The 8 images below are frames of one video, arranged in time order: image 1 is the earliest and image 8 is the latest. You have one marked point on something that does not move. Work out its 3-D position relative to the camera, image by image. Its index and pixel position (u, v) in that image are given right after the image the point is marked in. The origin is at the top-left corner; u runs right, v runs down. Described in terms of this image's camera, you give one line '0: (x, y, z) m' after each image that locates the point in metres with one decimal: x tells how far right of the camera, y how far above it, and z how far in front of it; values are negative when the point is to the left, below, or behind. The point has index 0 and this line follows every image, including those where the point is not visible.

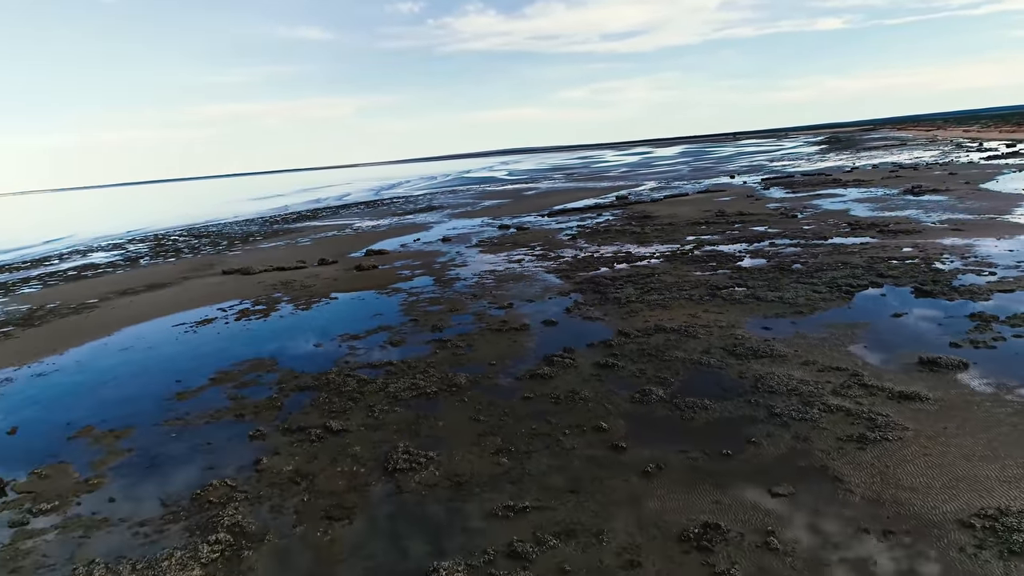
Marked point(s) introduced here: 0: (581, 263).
0: (+1.5, +0.6, +16.7) m
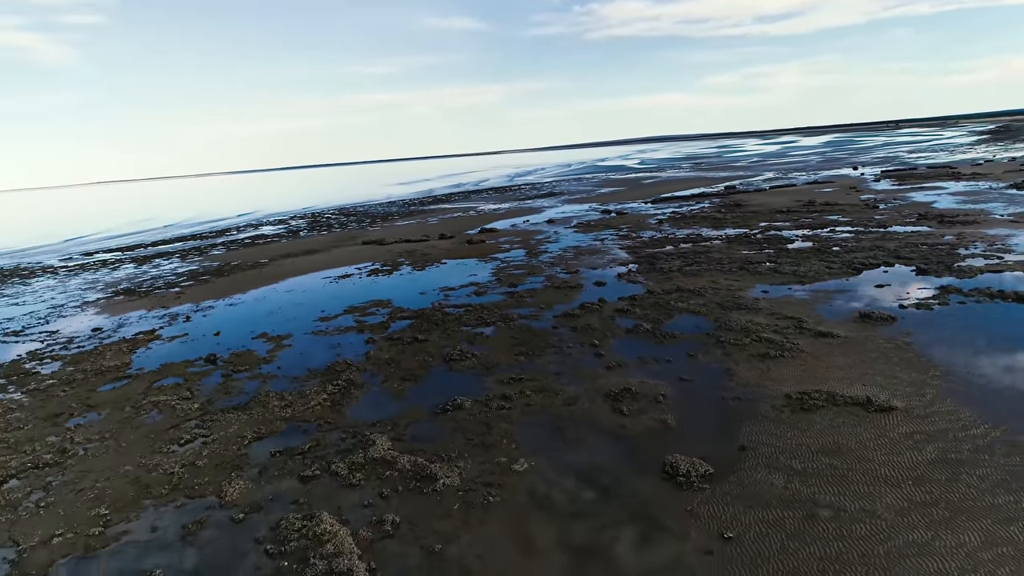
0: (+3.7, +1.3, +19.3) m
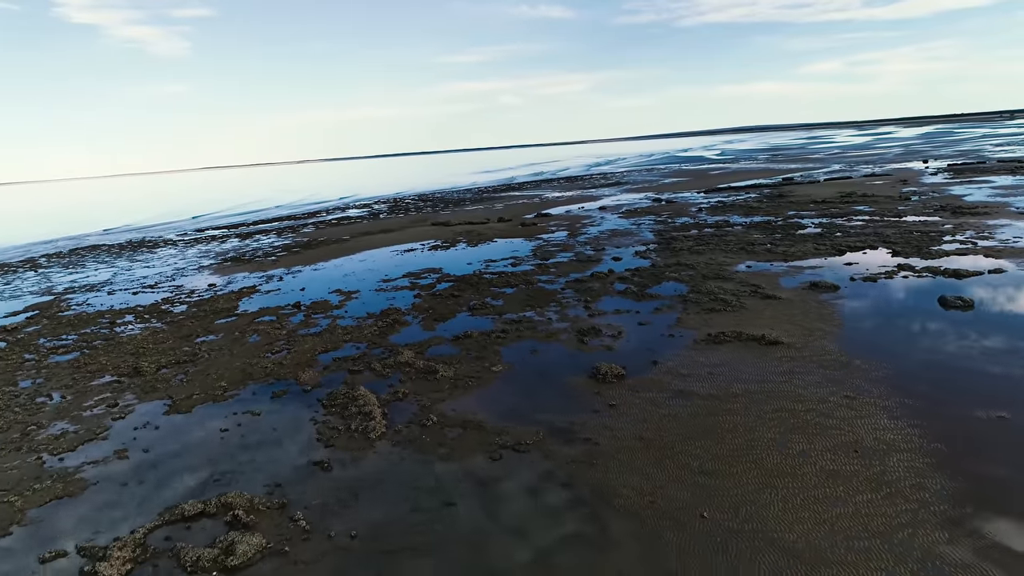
0: (+5.0, +1.8, +21.4) m
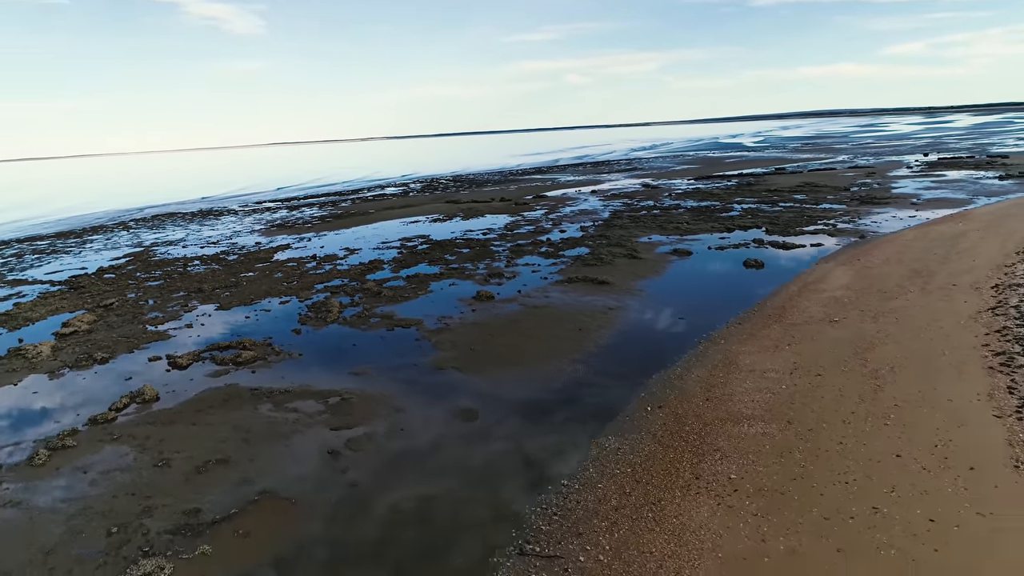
0: (+4.5, +2.9, +25.8) m
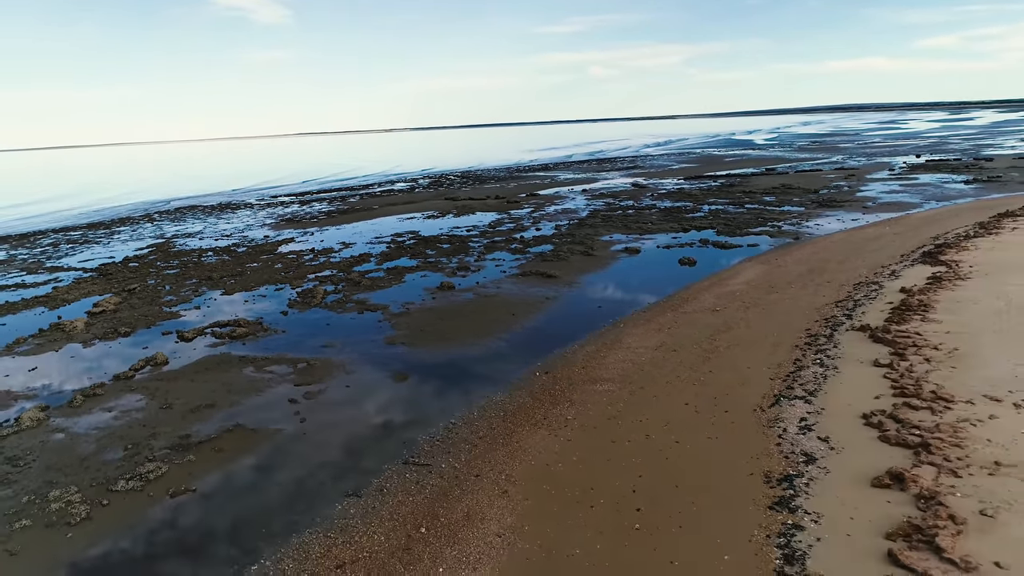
0: (+4.1, +3.1, +27.9) m
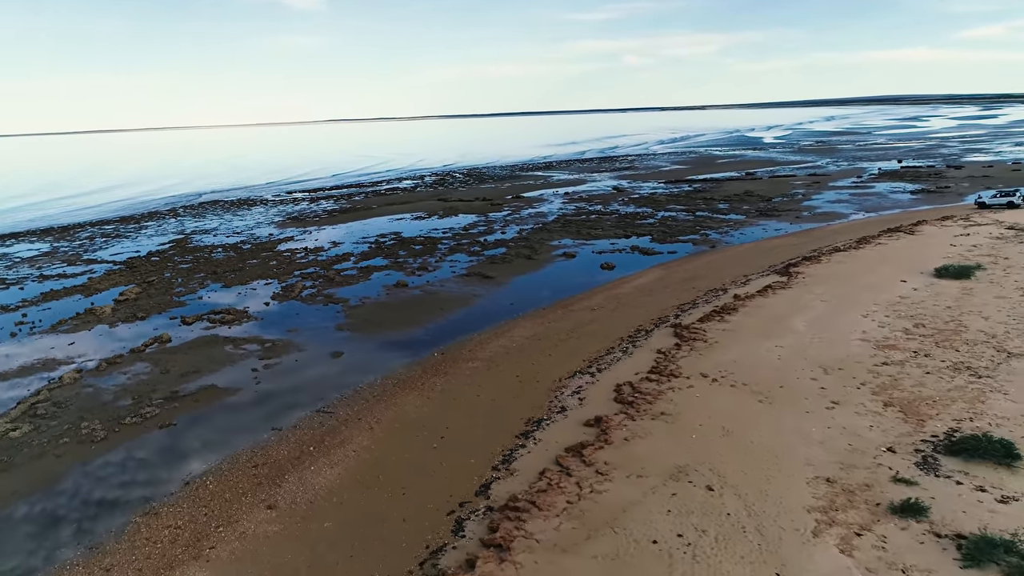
0: (+3.1, +3.3, +31.1) m
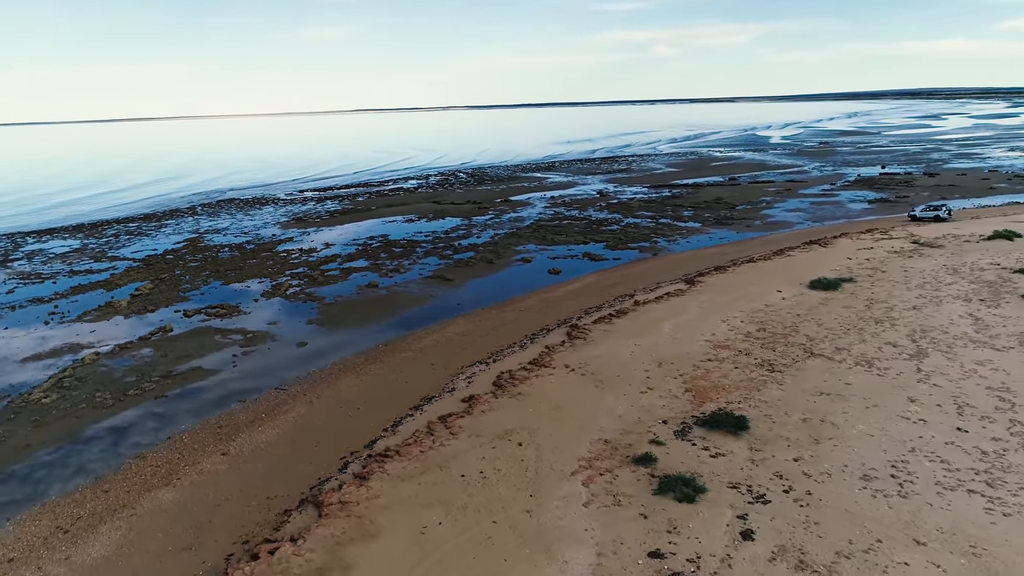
0: (+2.2, +3.3, +33.9) m
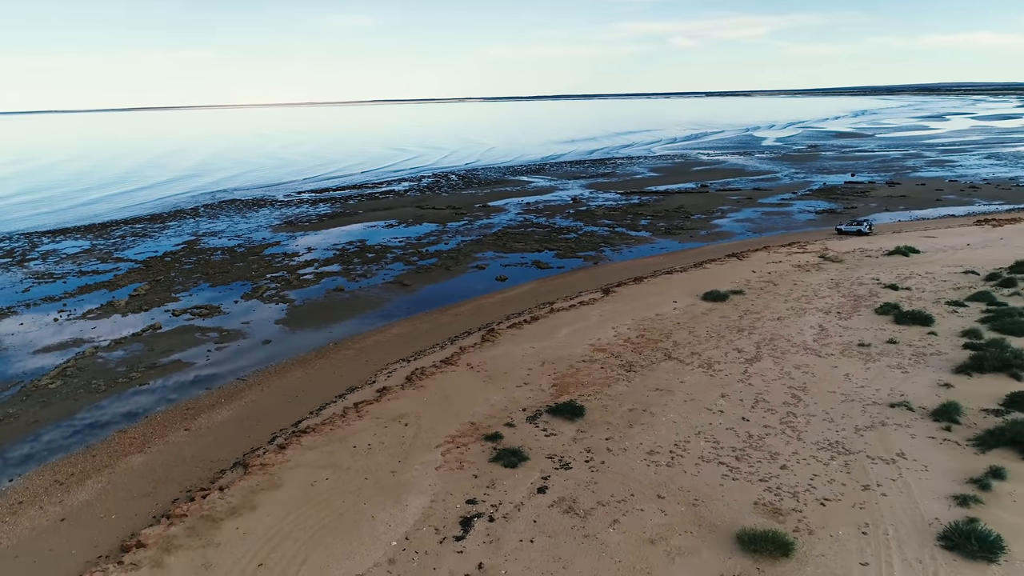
0: (+0.8, +3.3, +36.9) m
